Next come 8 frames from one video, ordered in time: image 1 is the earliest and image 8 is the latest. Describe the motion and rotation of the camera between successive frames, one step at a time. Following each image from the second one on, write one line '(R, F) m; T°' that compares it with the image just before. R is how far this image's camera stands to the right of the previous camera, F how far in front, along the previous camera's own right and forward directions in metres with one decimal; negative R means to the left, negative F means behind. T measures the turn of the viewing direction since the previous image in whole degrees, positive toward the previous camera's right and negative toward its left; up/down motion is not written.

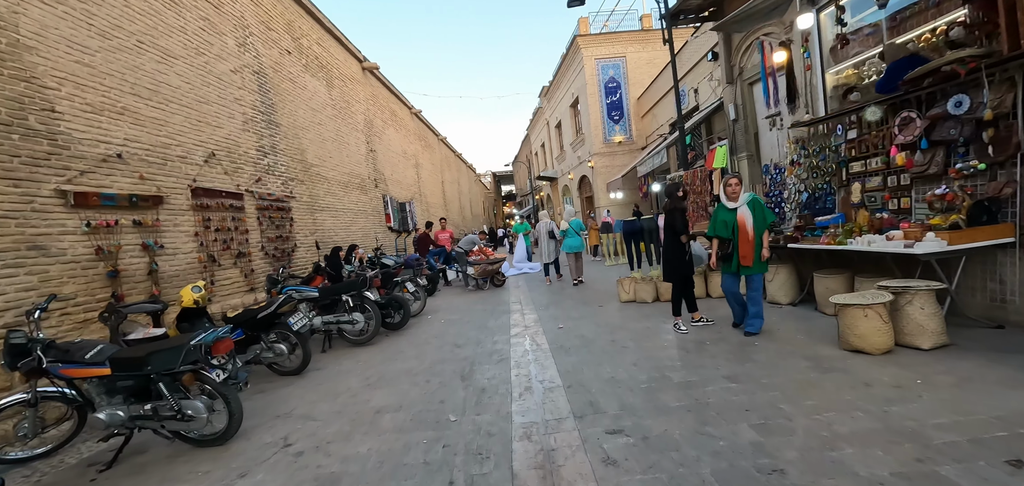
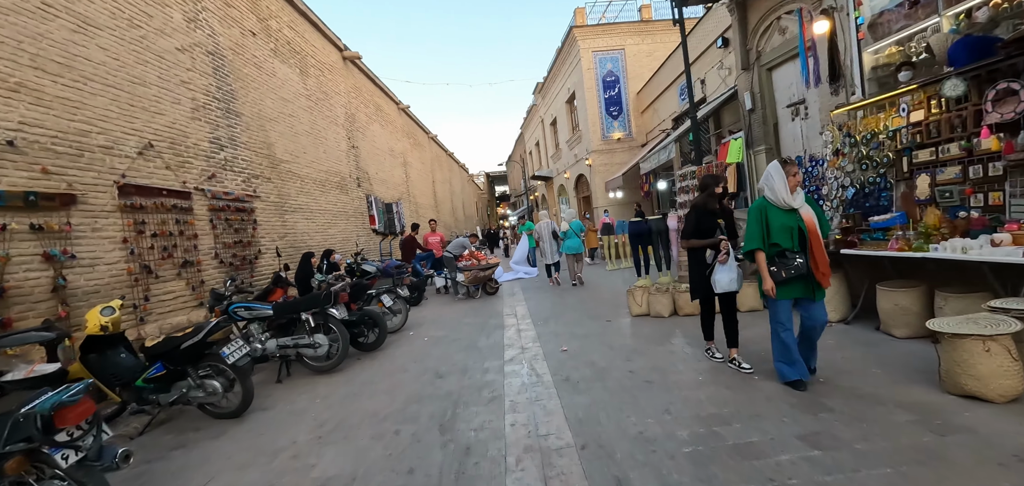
(0.0, +0.9) m; +1°
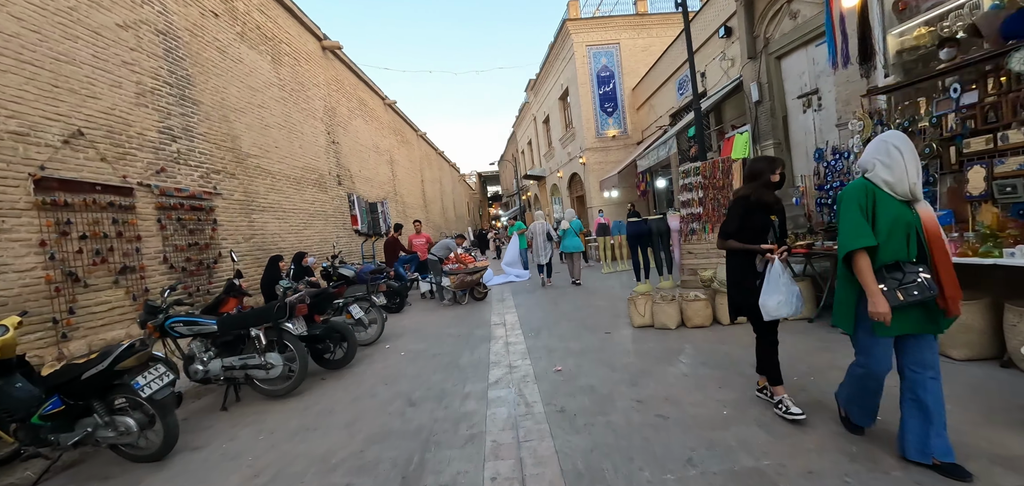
(+0.1, +0.7) m; +1°
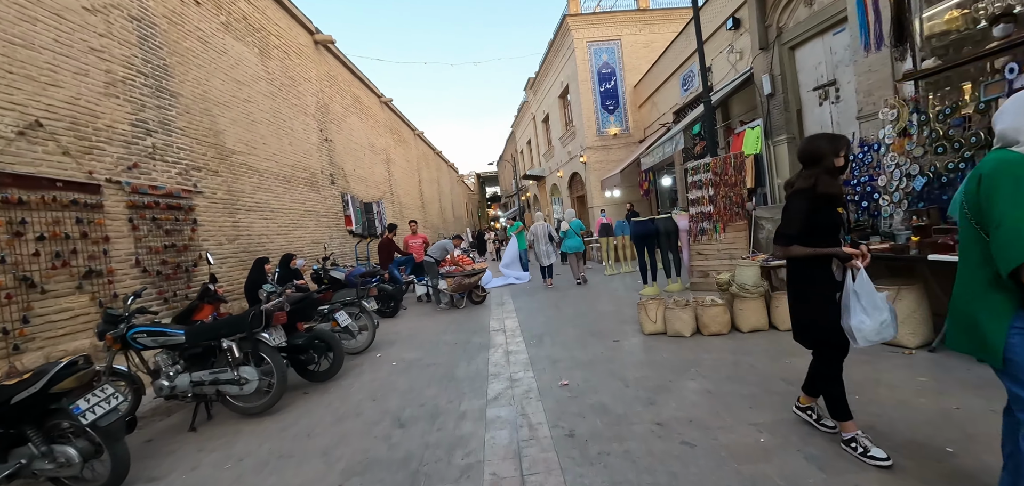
(0.0, +0.4) m; 0°
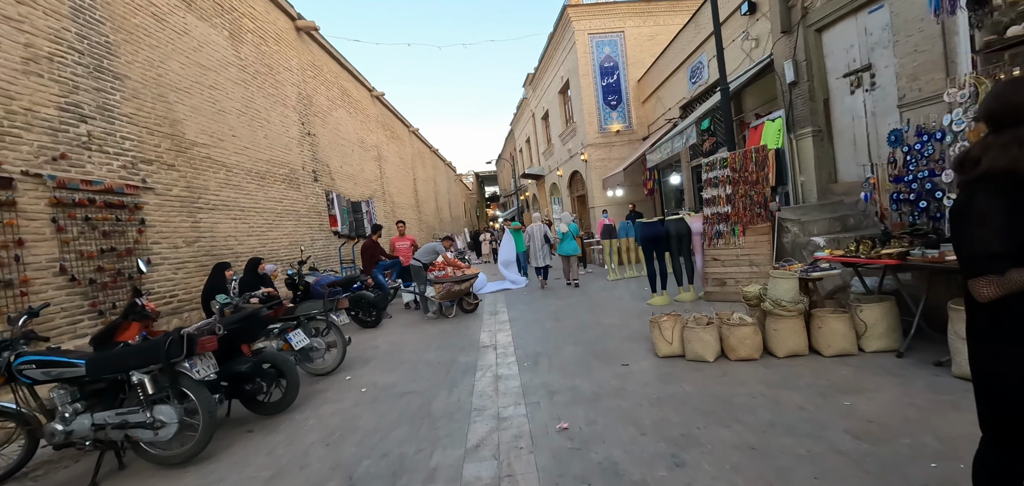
(+0.1, +0.8) m; 0°
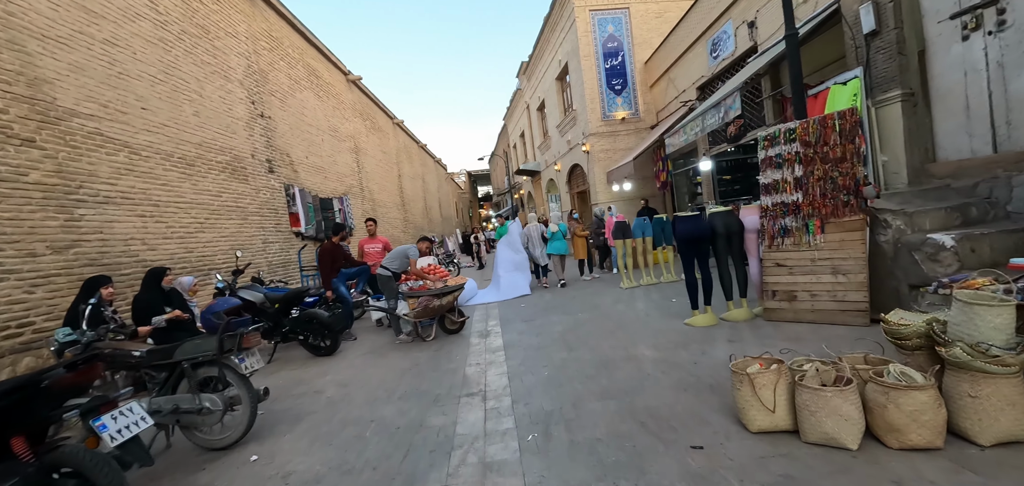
(0.0, +1.7) m; +1°
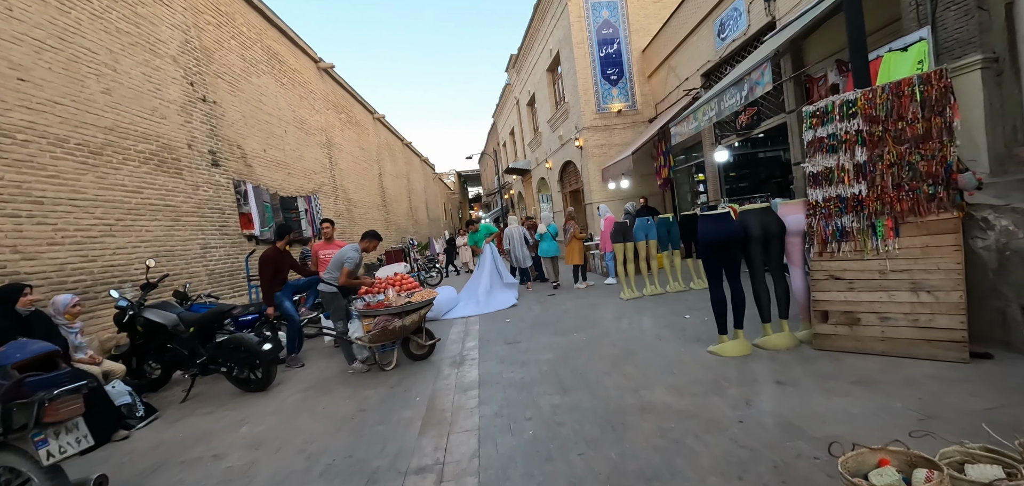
(+0.1, +1.1) m; +1°
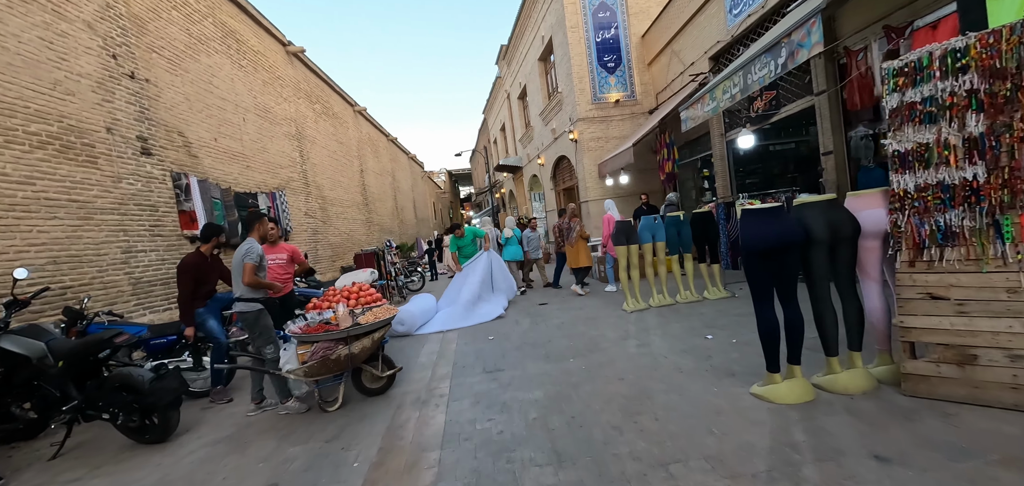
(+0.1, +1.1) m; +1°
